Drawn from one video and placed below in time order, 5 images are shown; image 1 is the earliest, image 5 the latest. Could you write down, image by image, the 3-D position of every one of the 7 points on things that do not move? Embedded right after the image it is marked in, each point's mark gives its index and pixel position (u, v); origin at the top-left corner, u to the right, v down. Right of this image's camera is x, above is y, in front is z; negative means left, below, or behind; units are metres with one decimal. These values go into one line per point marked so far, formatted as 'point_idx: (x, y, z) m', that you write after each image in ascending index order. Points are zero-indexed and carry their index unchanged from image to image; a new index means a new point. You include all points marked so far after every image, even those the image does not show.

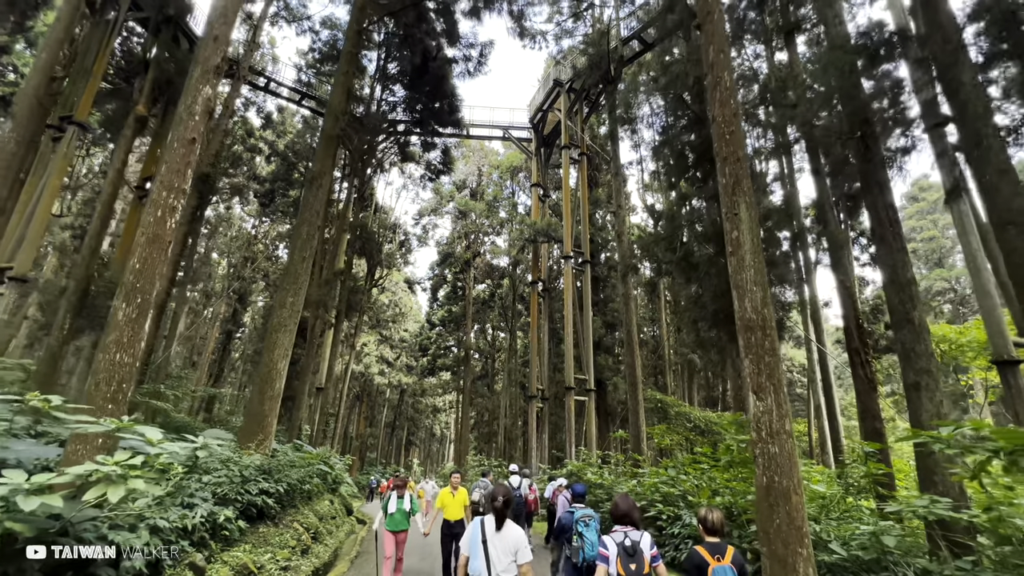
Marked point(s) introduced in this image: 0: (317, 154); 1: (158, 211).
0: (-3.0, +2.1, +7.5) m
1: (-3.1, +0.7, +4.2) m
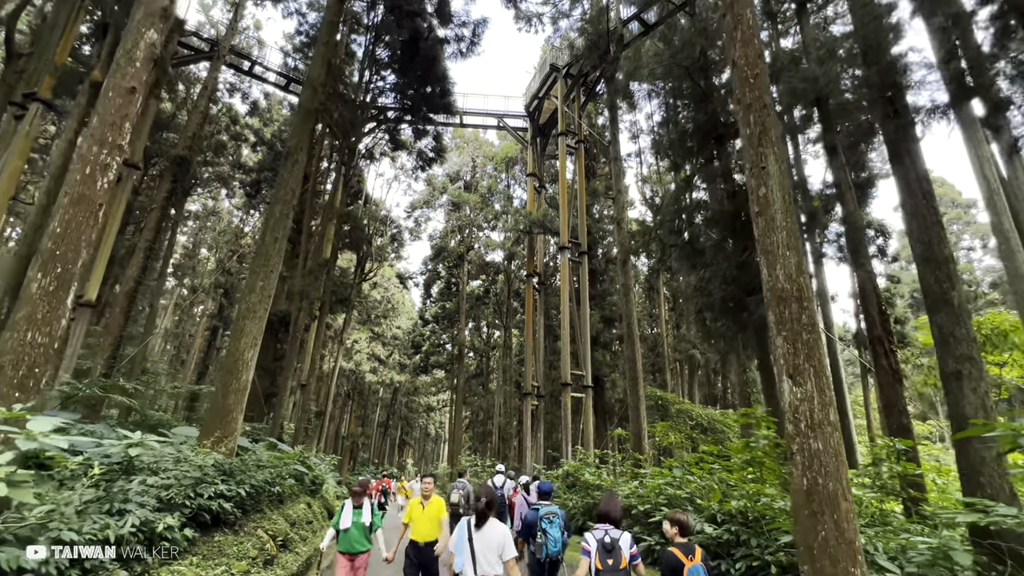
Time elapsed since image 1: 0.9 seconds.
0: (-3.1, +2.3, +6.9) m
1: (-3.2, +0.9, +3.6) m
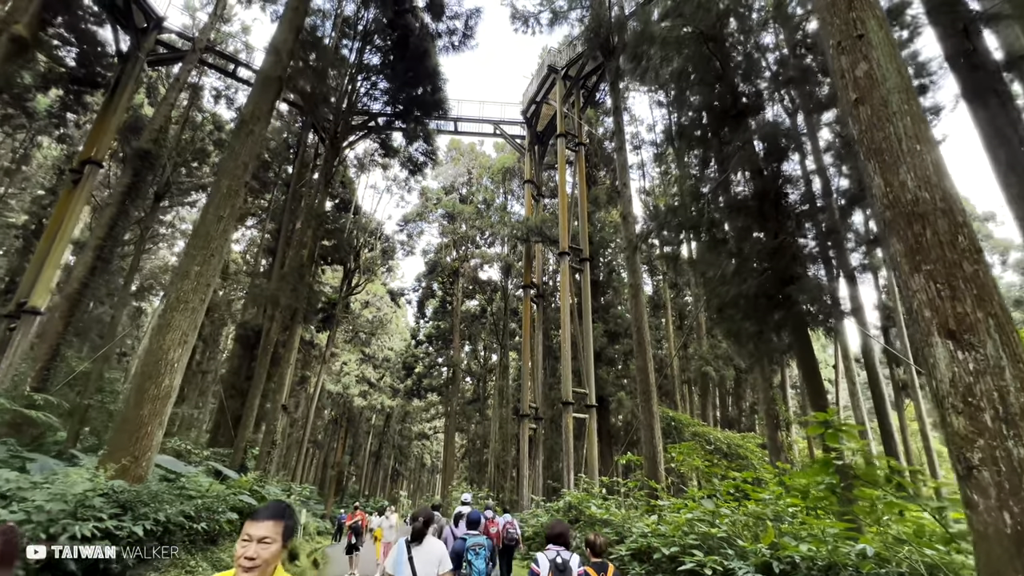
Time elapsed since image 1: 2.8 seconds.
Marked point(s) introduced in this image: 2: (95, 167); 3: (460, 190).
0: (-3.2, +2.4, +6.0) m
1: (-3.3, +1.2, +2.6) m
2: (-9.1, +2.6, +10.5) m
3: (-2.1, +4.0, +19.5) m
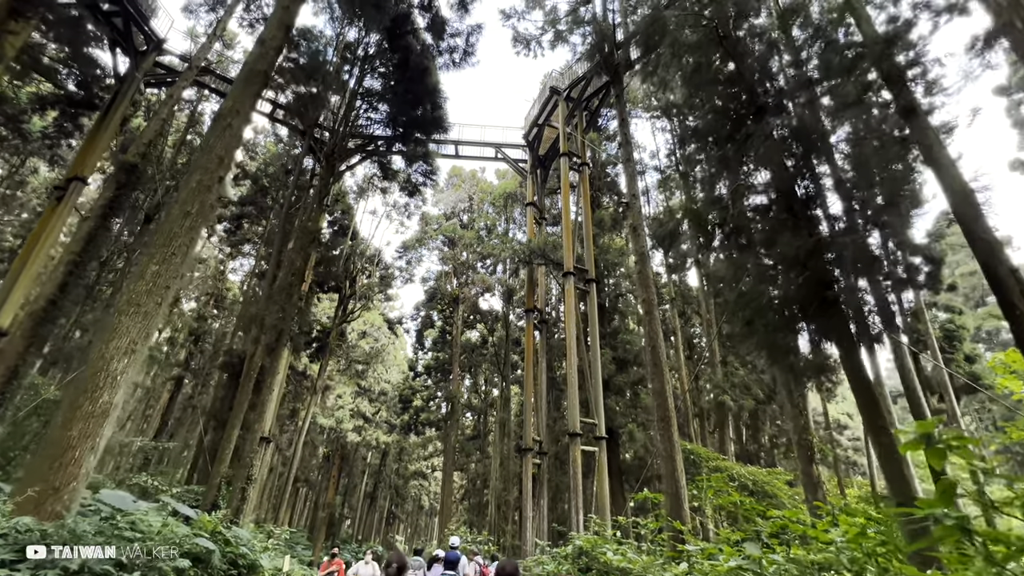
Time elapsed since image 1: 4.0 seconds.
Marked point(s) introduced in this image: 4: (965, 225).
0: (-3.2, +2.3, +5.5) m
1: (-3.3, +1.3, +2.1) m
2: (-9.1, +2.2, +10.1) m
3: (-2.0, +2.8, +19.1) m
4: (+4.3, +0.6, +4.5) m
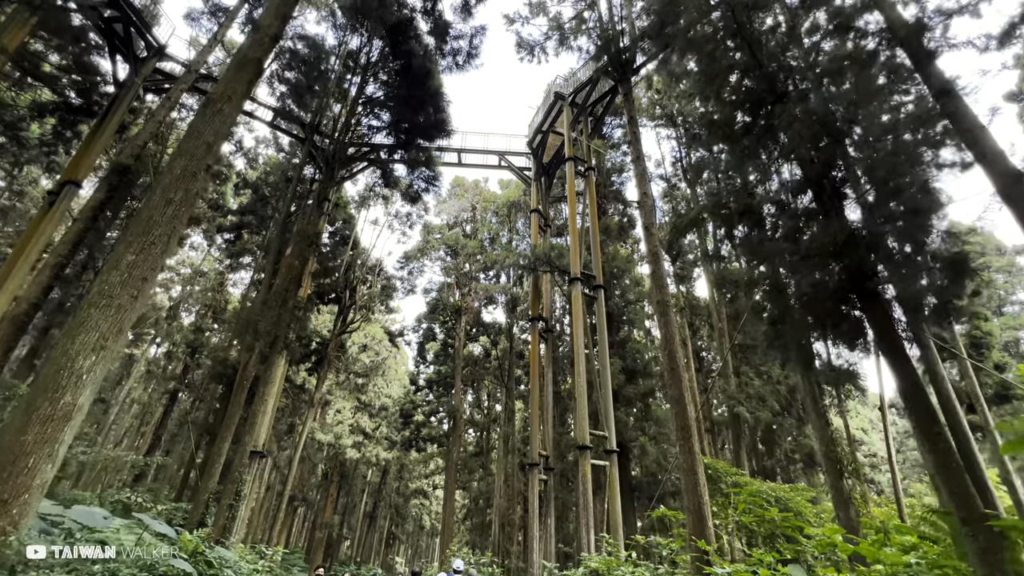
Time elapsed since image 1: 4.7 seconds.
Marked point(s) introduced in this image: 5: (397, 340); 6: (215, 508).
0: (-3.1, +2.3, +5.2) m
1: (-3.2, +1.5, +1.8) m
2: (-9.0, +2.0, +9.8) m
3: (-1.9, +2.4, +18.8) m
4: (+4.4, +0.6, +4.1) m
5: (-4.7, -2.1, +19.9) m
6: (-5.4, -4.0, +8.8) m
